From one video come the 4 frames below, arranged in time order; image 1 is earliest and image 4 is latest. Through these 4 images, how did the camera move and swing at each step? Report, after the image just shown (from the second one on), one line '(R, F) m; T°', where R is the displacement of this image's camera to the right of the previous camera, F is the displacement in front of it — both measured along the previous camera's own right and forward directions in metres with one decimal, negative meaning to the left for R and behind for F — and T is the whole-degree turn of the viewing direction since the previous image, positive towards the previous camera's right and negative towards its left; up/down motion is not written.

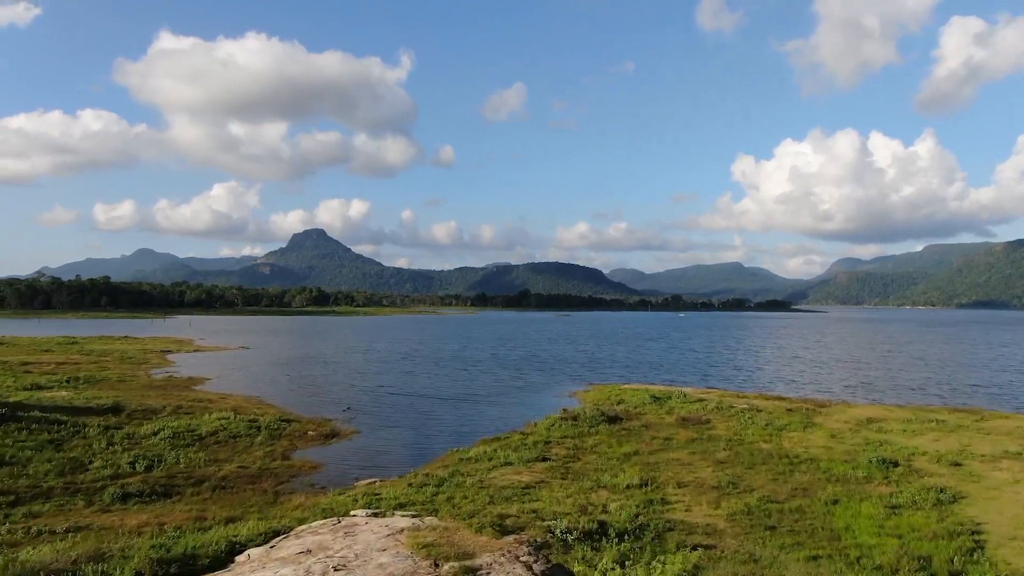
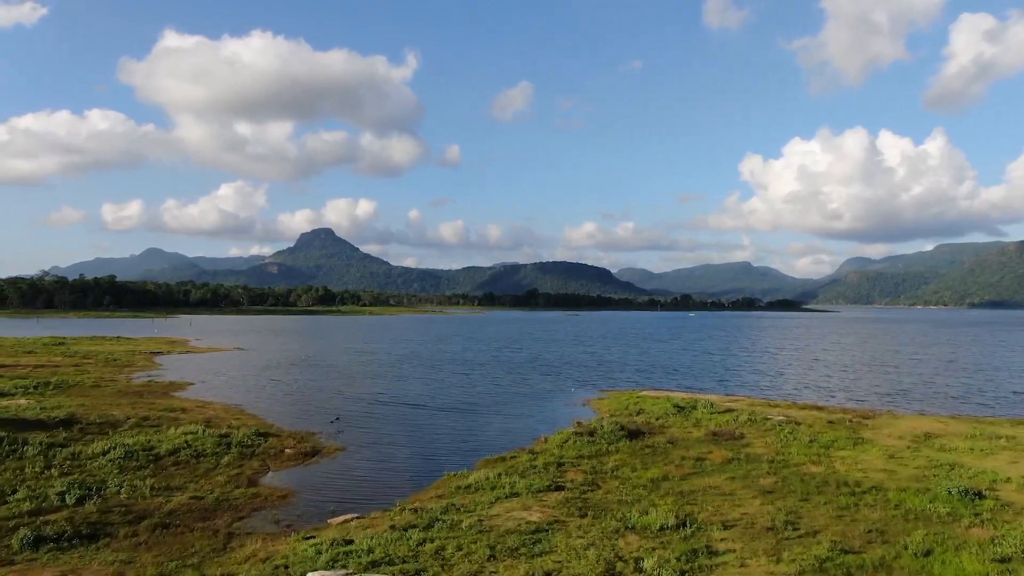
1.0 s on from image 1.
(0.0, +5.2) m; -1°
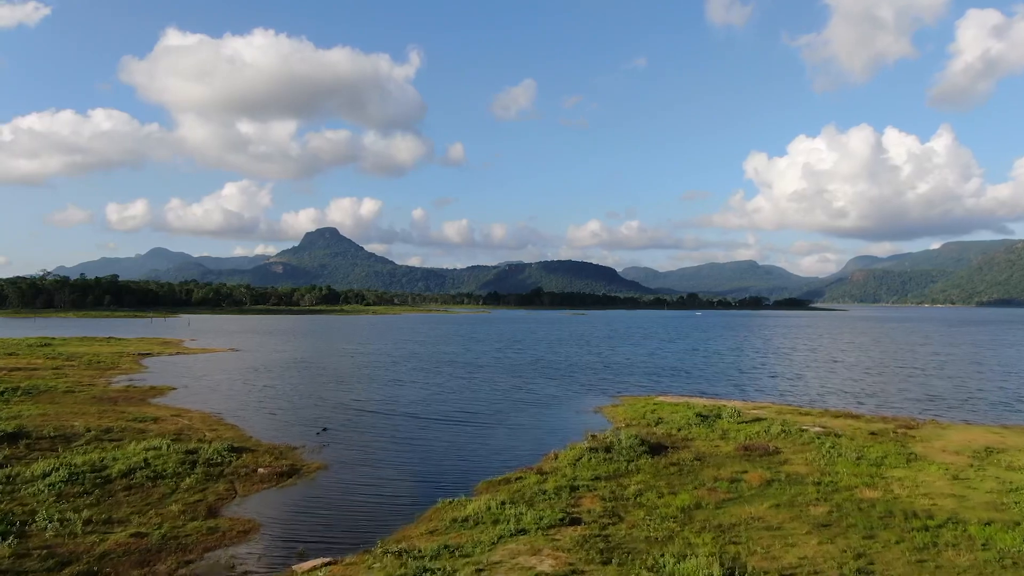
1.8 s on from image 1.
(-0.1, +4.4) m; 0°
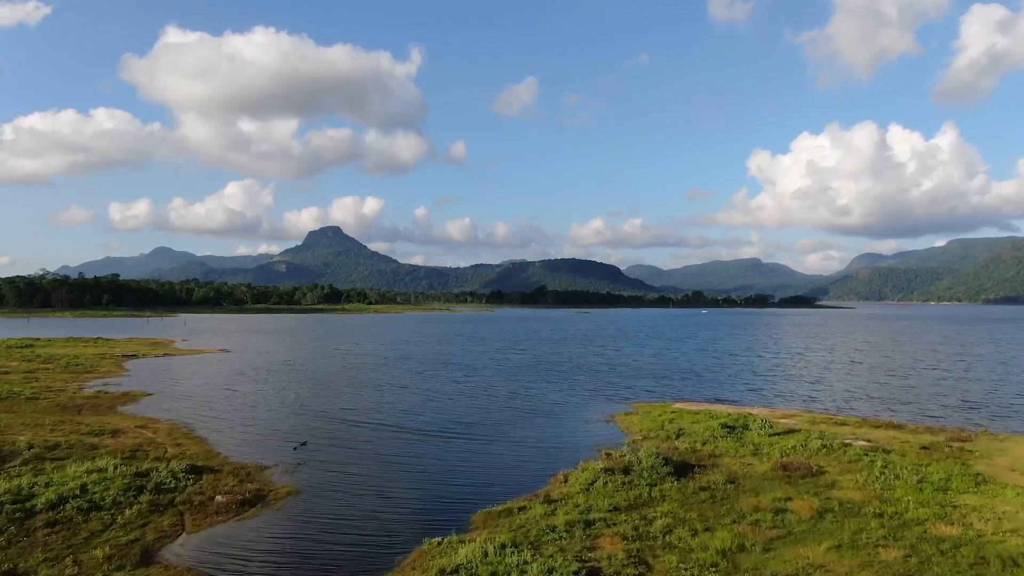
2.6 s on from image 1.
(0.0, +4.6) m; 0°
